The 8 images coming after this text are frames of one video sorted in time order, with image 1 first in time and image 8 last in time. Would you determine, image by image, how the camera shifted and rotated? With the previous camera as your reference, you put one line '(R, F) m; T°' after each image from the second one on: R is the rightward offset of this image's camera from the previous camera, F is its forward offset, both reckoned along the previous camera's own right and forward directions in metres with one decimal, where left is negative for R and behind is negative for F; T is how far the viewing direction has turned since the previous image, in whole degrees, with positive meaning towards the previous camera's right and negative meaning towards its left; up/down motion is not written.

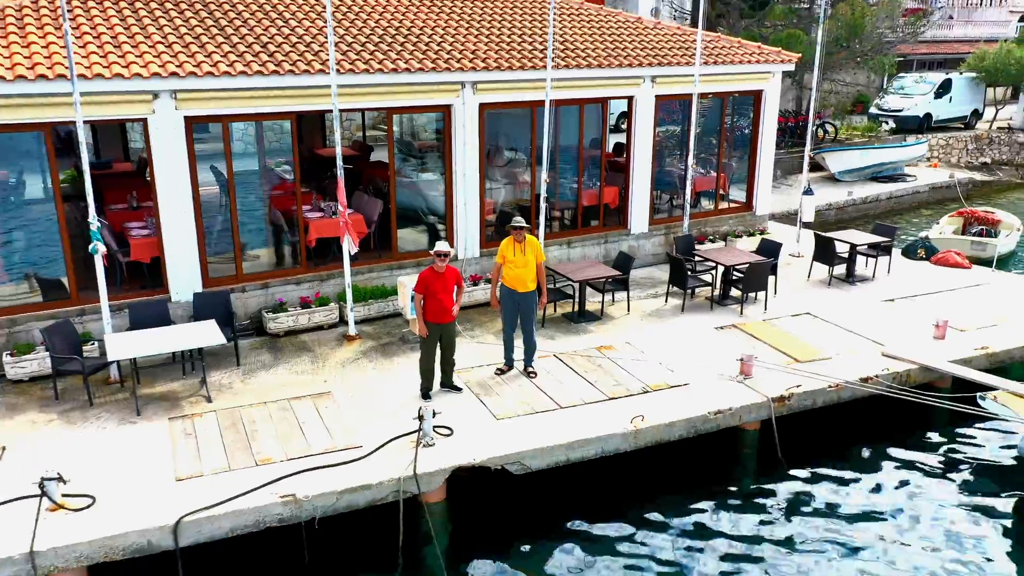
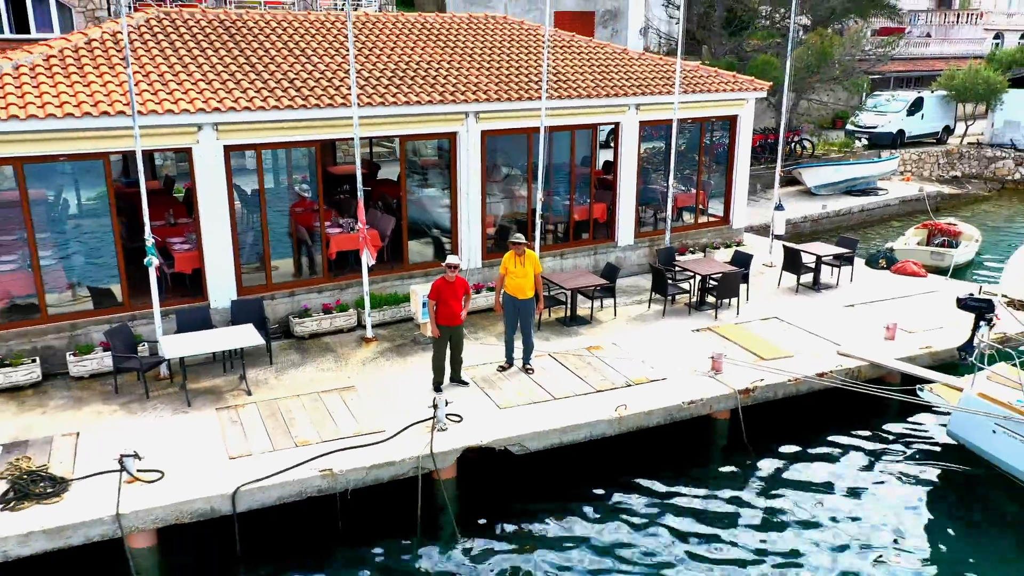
(-0.1, -1.4) m; 0°
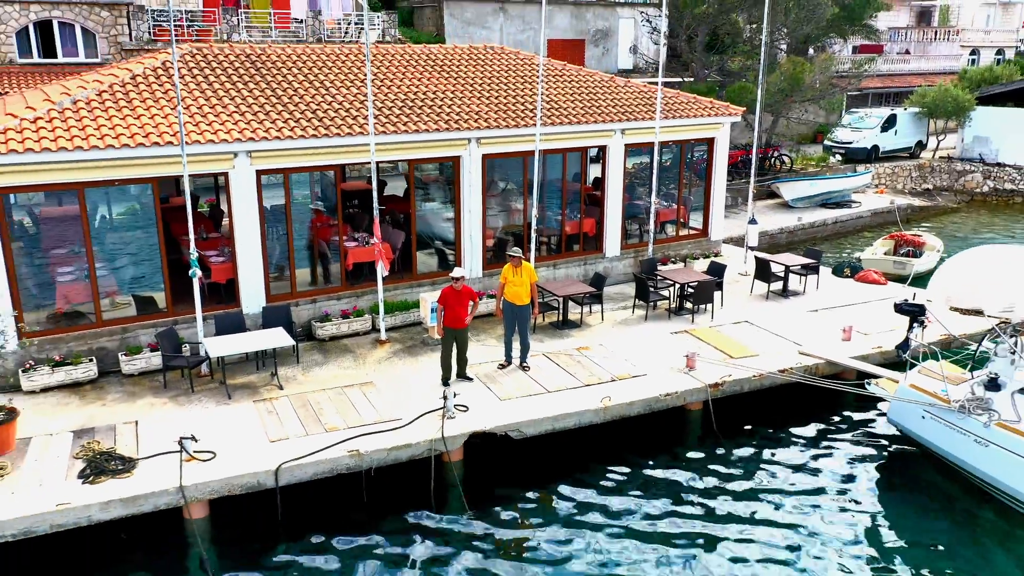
(-0.1, -1.5) m; 0°
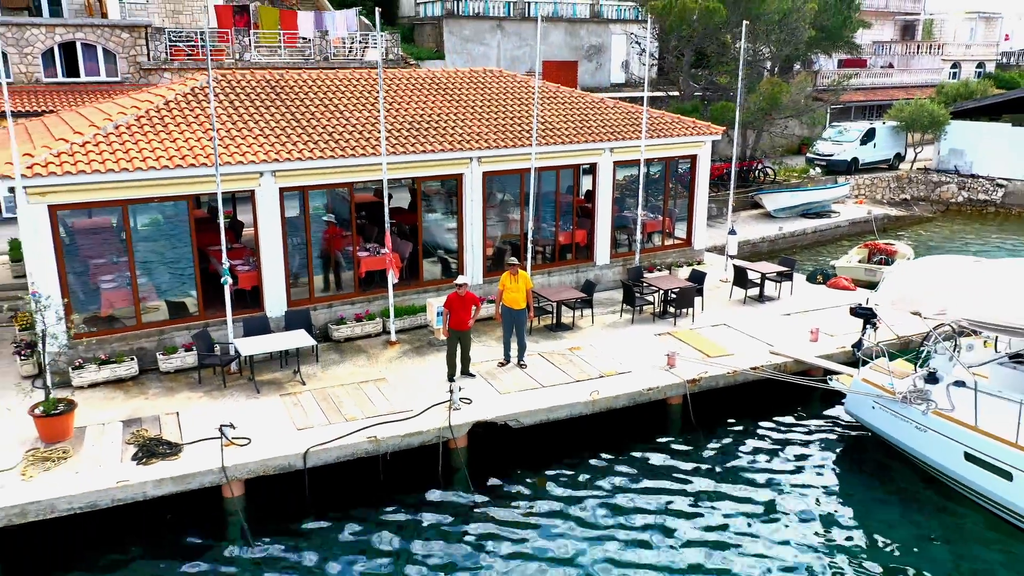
(0.0, -1.4) m; 0°
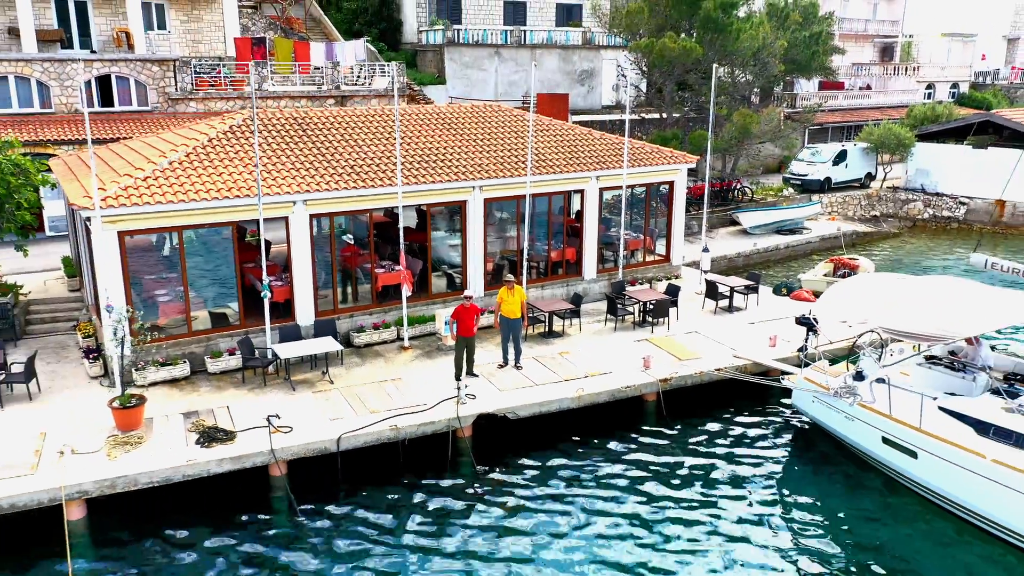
(0.0, -2.3) m; 0°
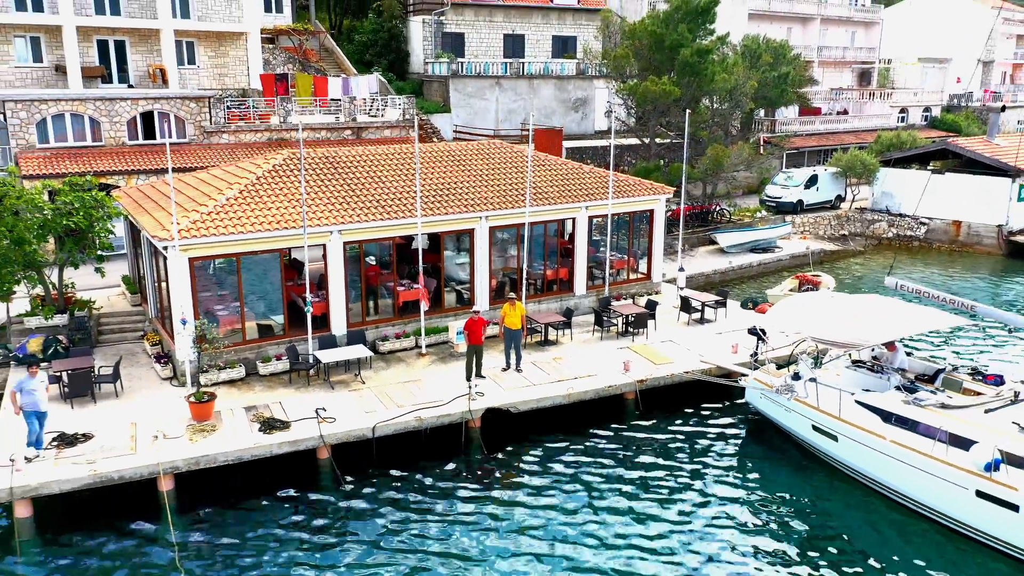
(-0.1, -3.2) m; 0°
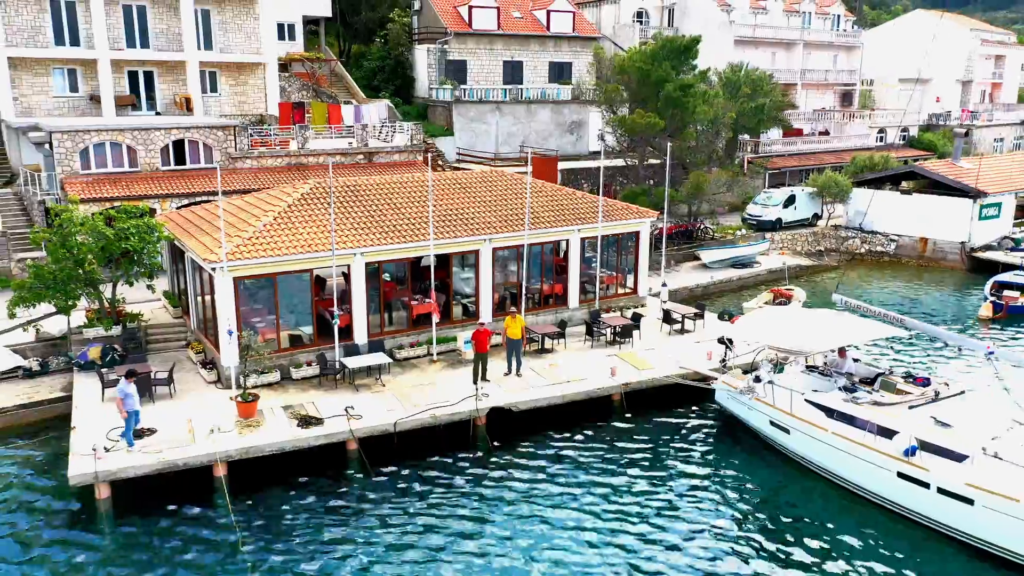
(-0.1, -2.8) m; 0°
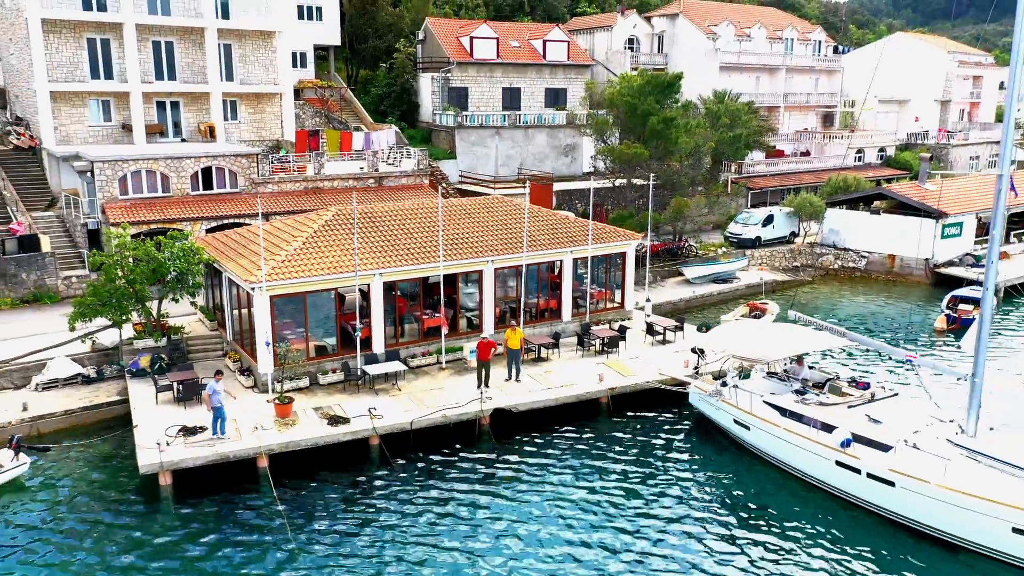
(-0.1, -3.2) m; 0°
